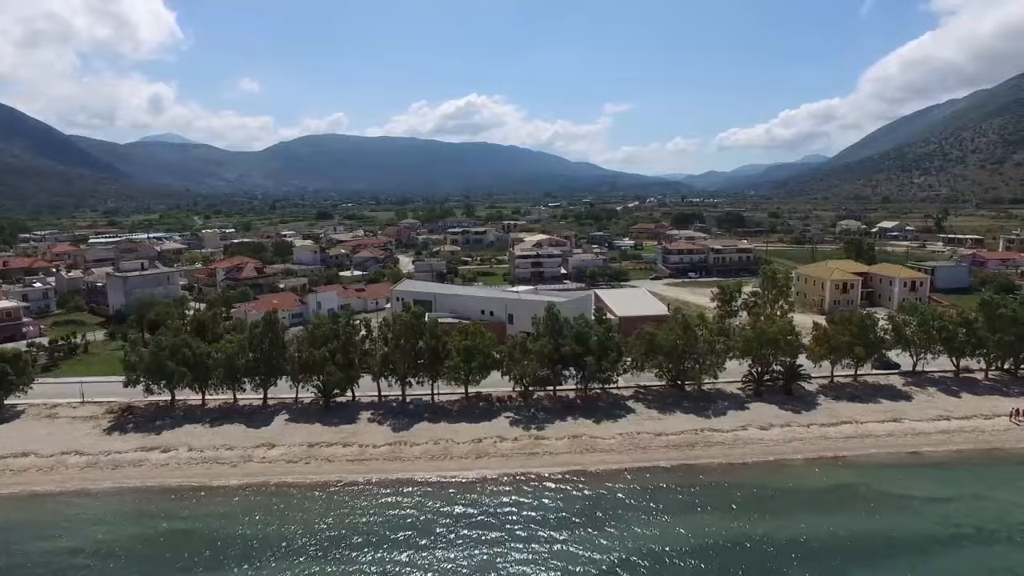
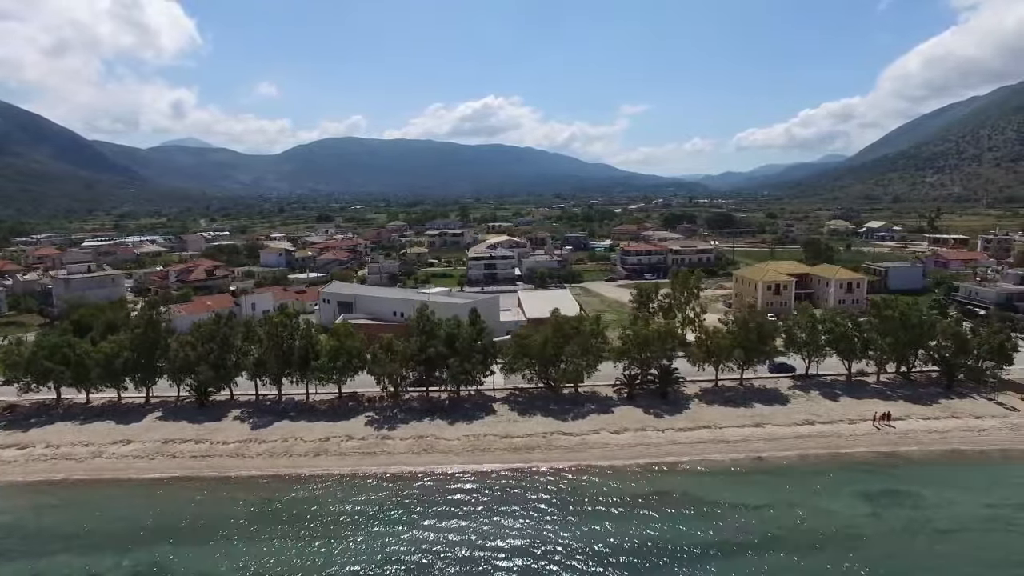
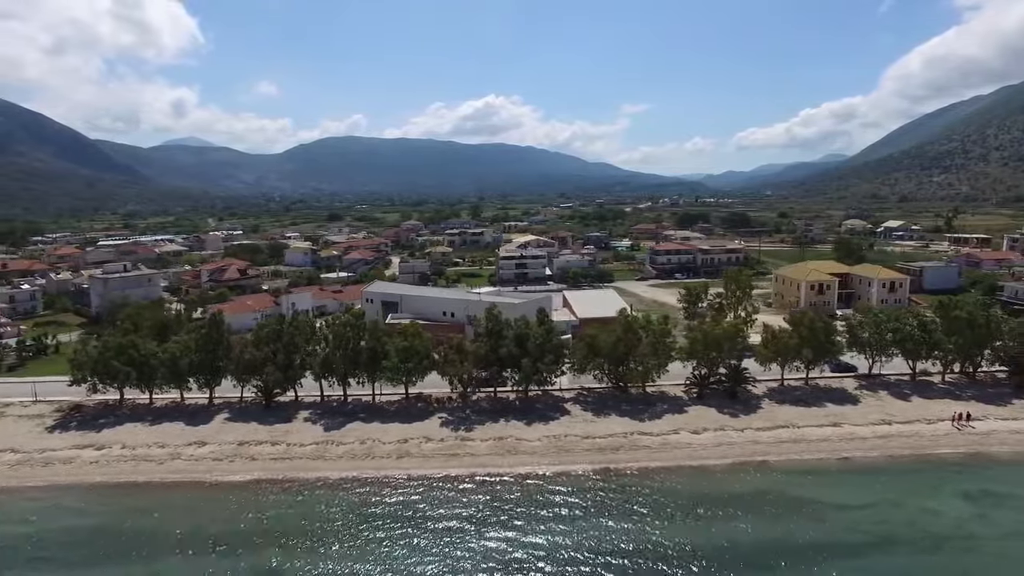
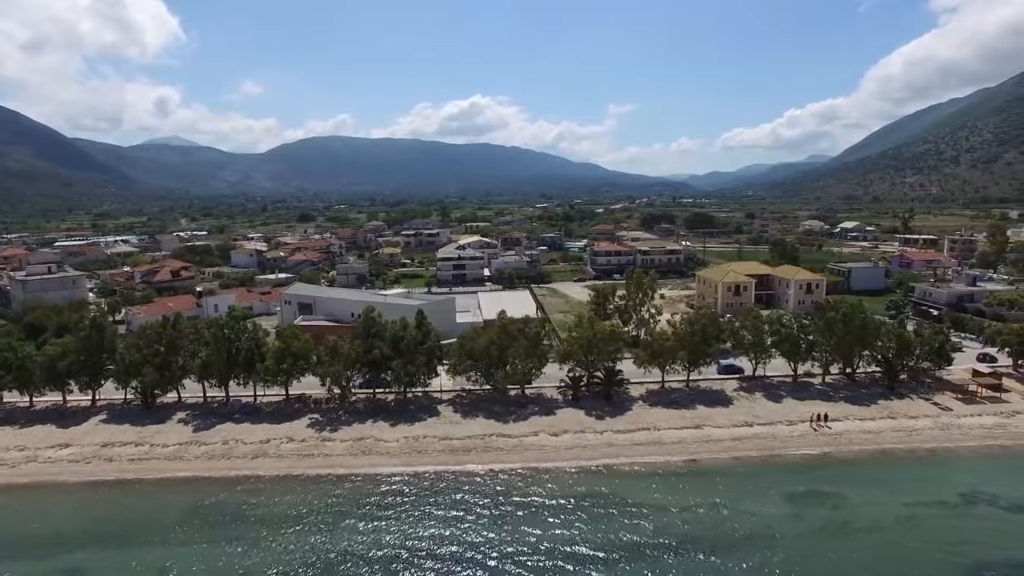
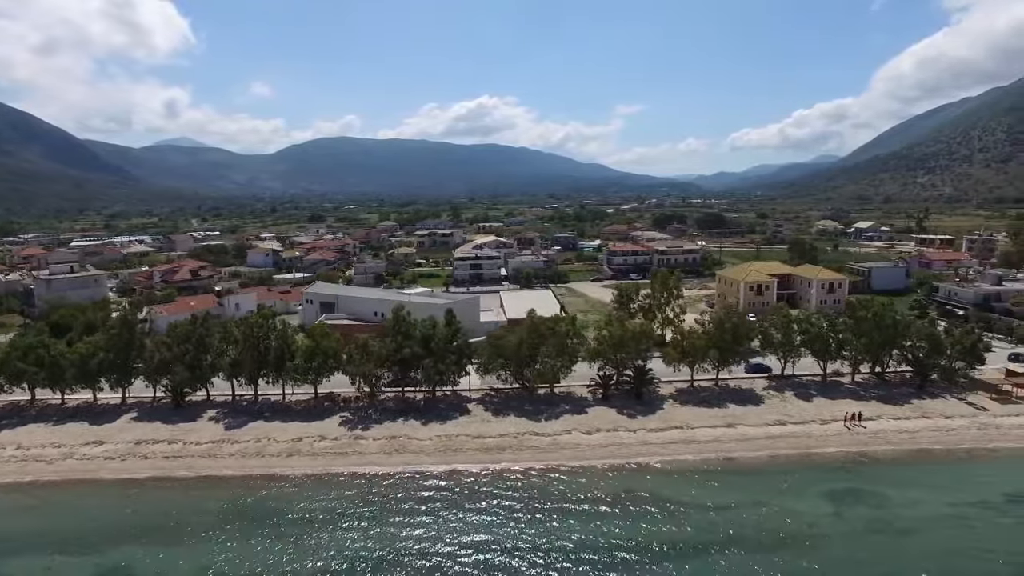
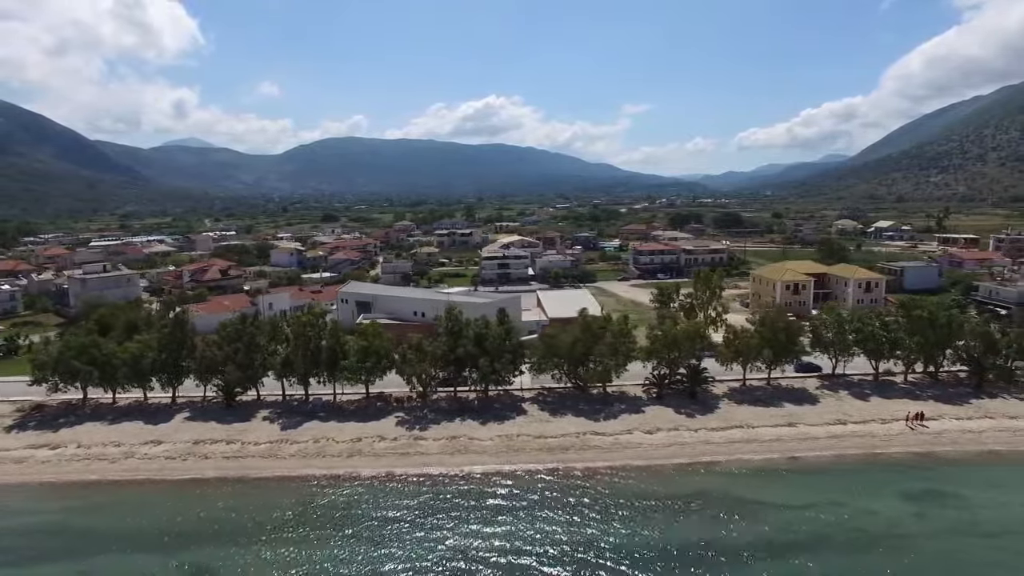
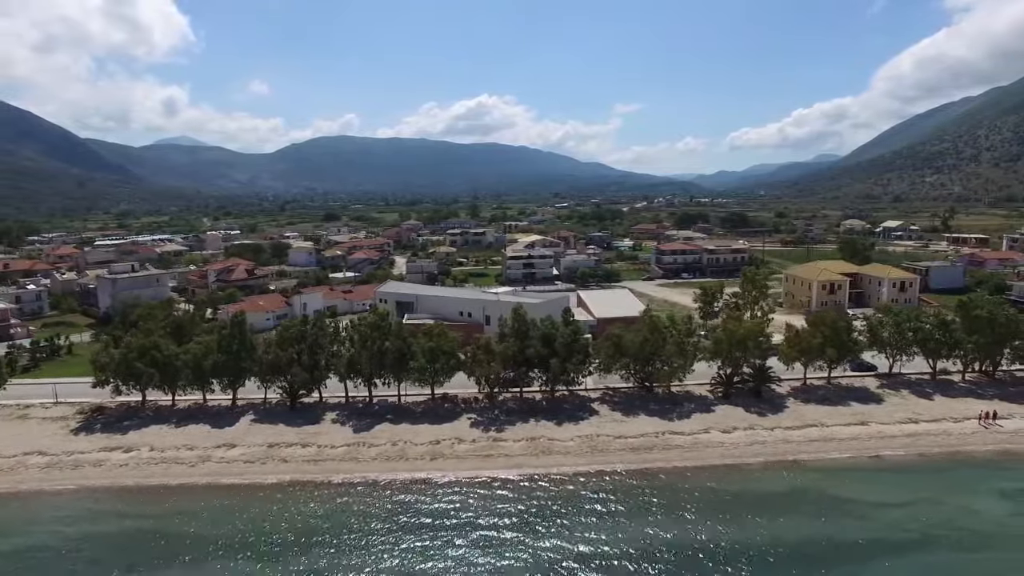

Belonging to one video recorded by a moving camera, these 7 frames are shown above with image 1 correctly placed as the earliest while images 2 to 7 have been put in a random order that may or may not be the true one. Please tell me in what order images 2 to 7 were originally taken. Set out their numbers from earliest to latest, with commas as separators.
7, 3, 6, 2, 5, 4
